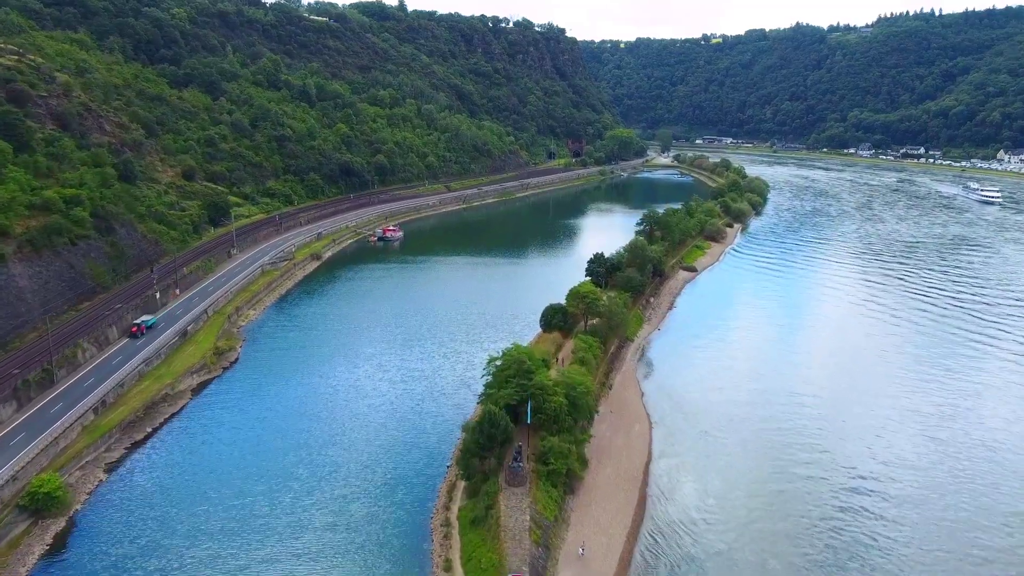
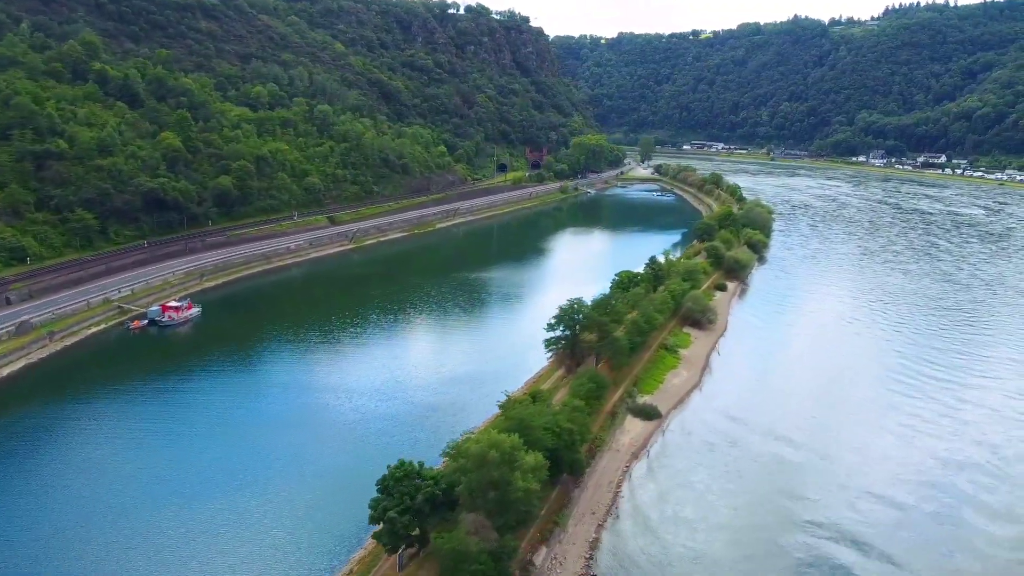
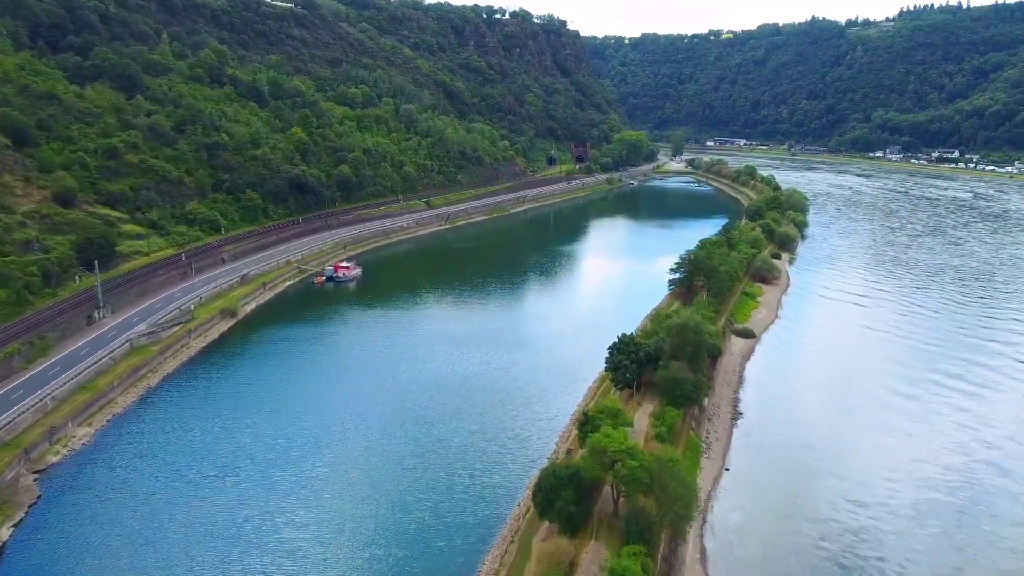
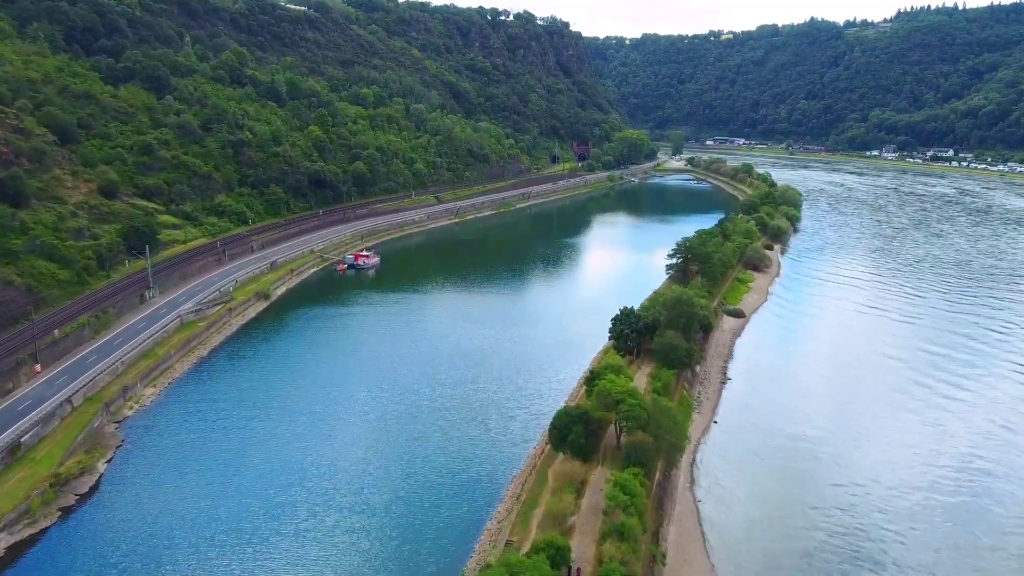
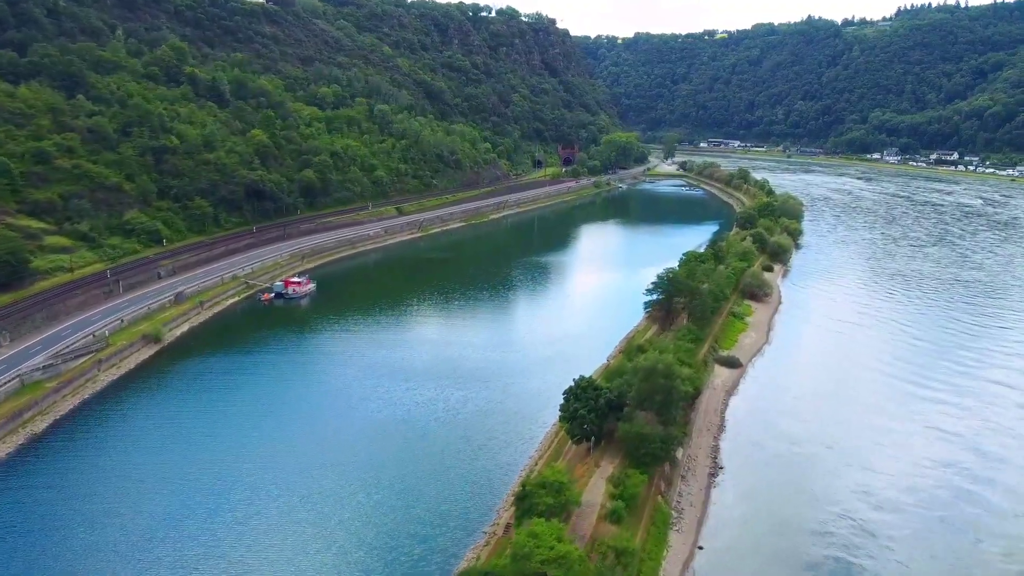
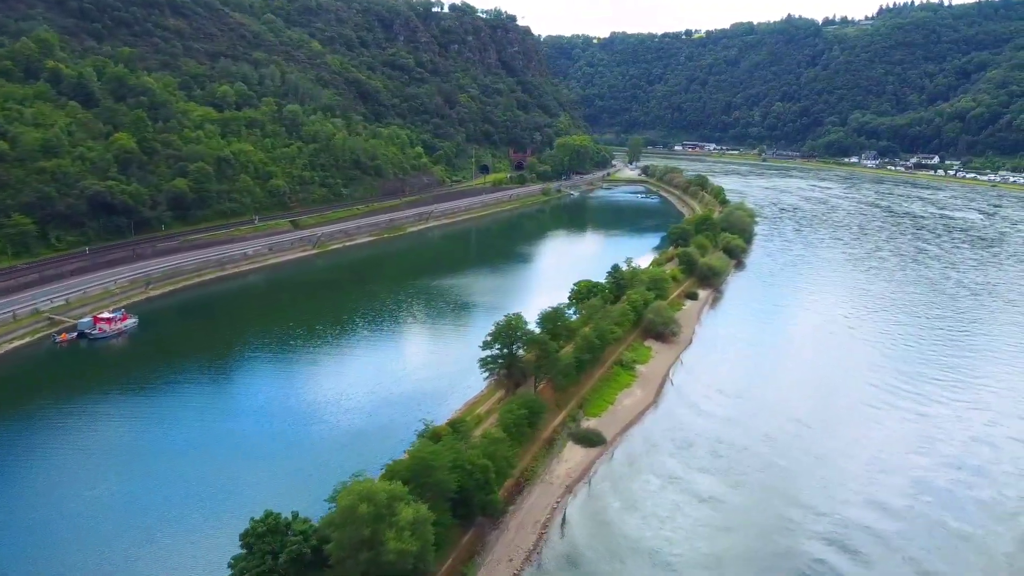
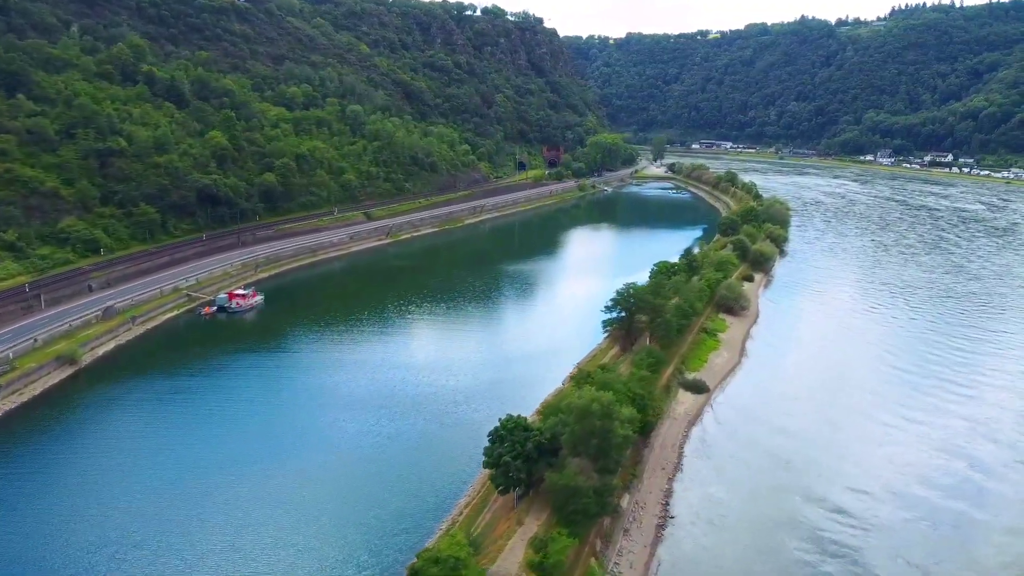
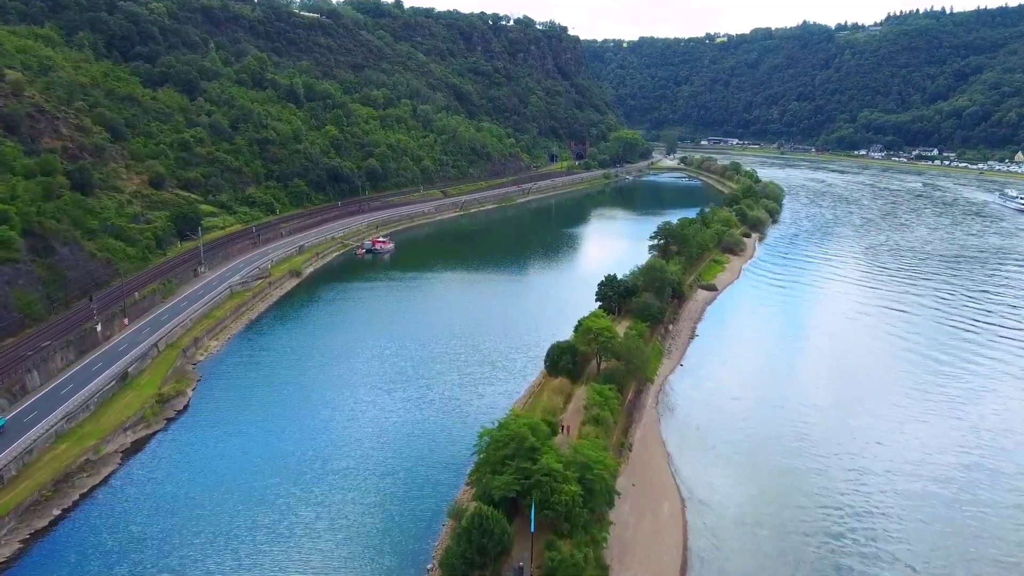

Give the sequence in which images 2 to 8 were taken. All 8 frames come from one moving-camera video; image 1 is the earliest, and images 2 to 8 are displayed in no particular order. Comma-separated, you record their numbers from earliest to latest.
8, 4, 3, 5, 7, 2, 6
